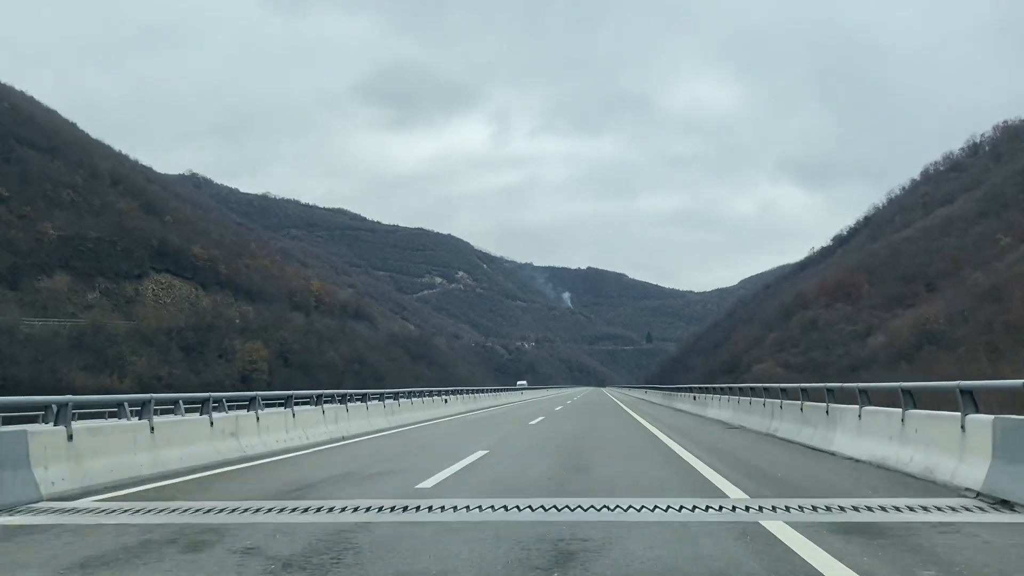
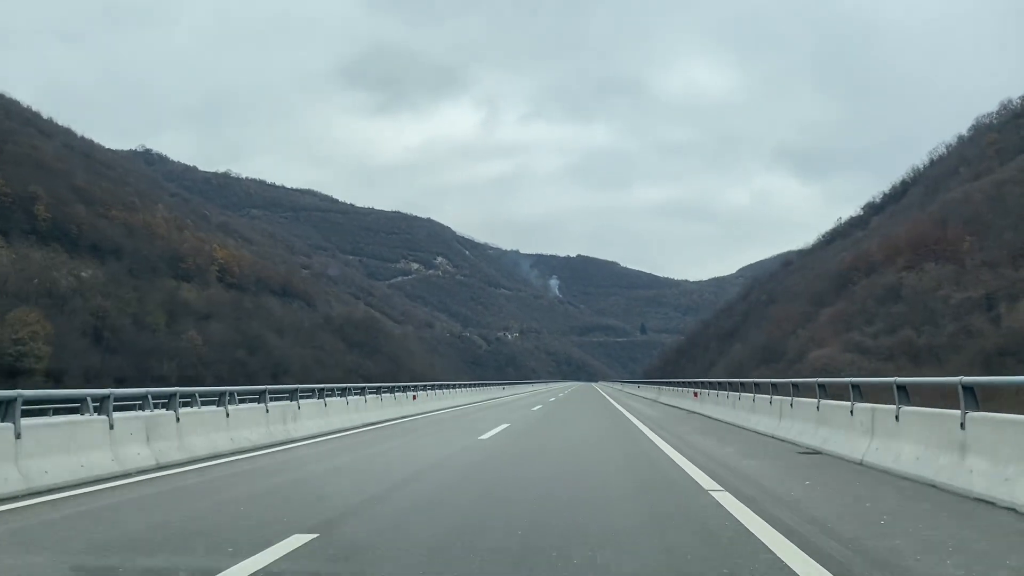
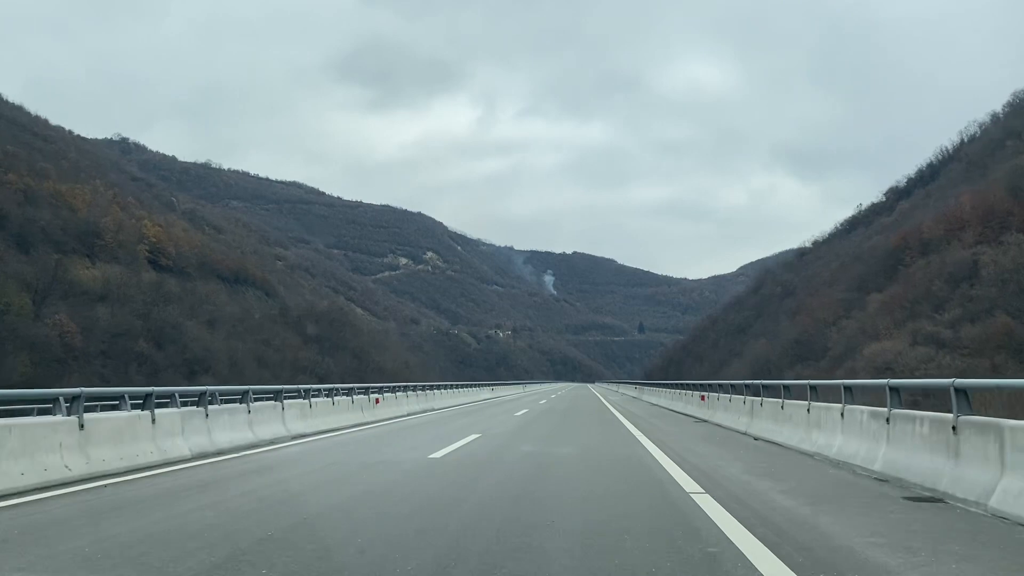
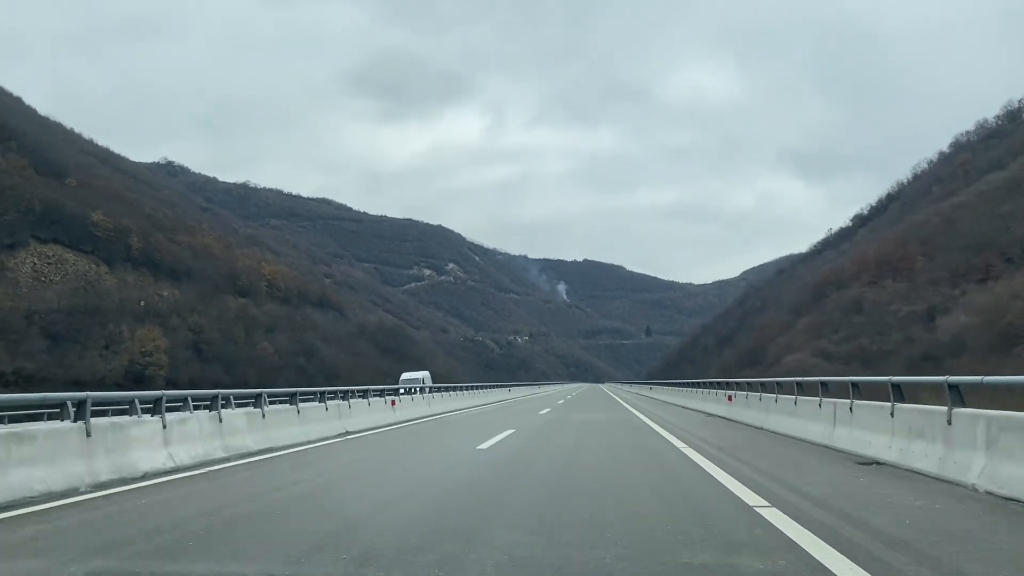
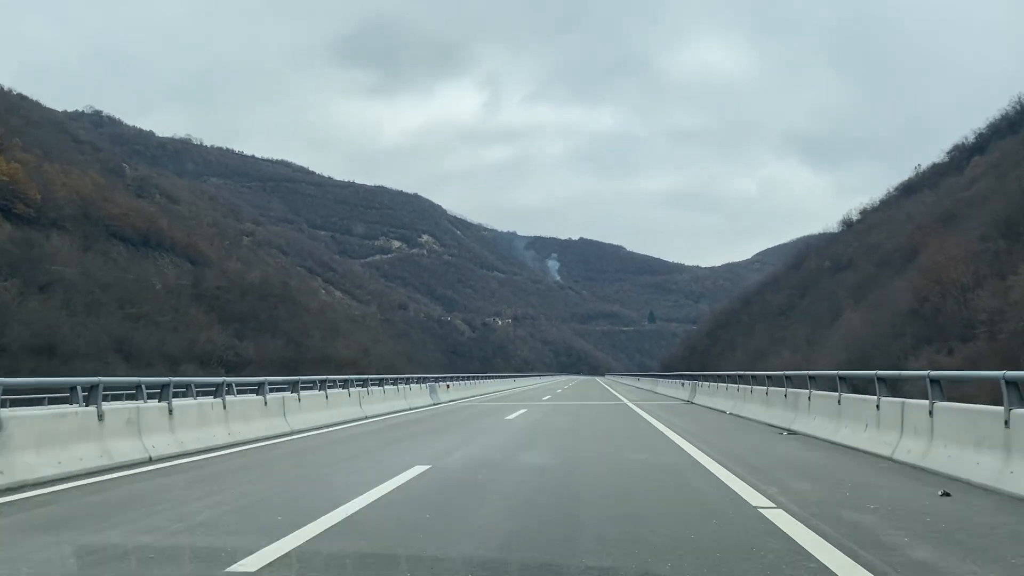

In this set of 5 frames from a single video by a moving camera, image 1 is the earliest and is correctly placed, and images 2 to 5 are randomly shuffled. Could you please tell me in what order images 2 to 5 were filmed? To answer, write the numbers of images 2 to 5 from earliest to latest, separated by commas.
4, 2, 3, 5
